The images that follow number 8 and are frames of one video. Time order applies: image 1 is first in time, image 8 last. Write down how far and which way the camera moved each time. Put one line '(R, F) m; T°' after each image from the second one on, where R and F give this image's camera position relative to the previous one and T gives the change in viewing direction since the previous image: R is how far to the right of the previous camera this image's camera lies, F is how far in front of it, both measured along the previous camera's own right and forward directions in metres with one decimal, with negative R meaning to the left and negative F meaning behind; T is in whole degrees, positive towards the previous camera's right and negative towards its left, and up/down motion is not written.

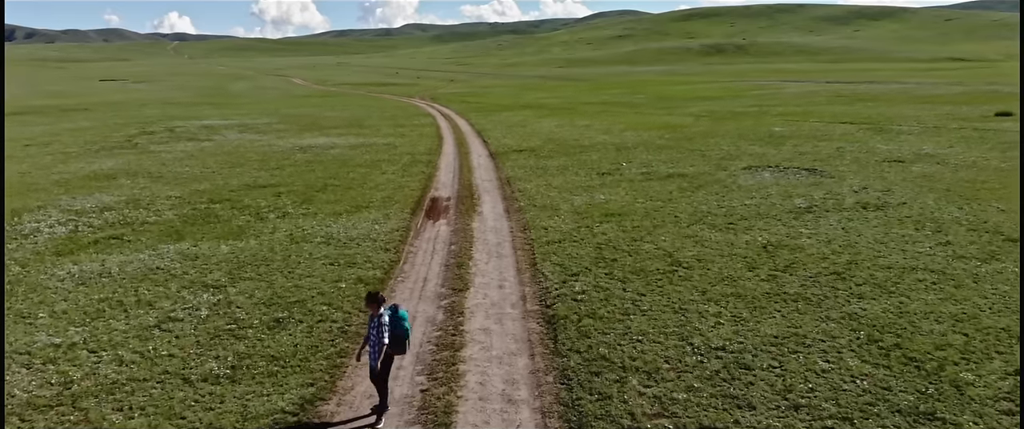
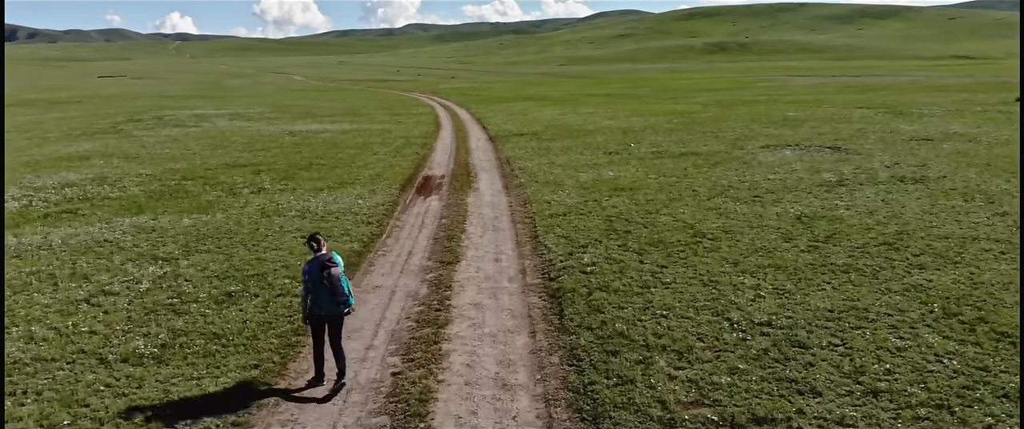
(+0.2, +3.7) m; 0°
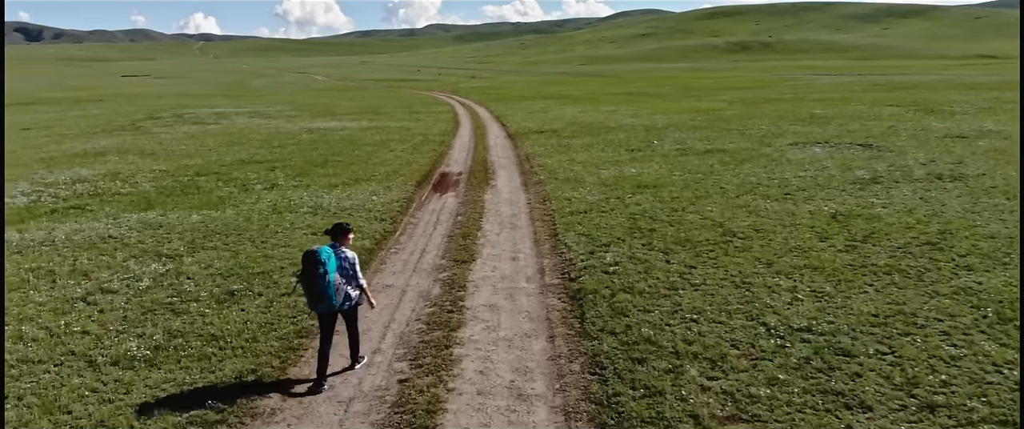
(0.0, +1.2) m; -2°
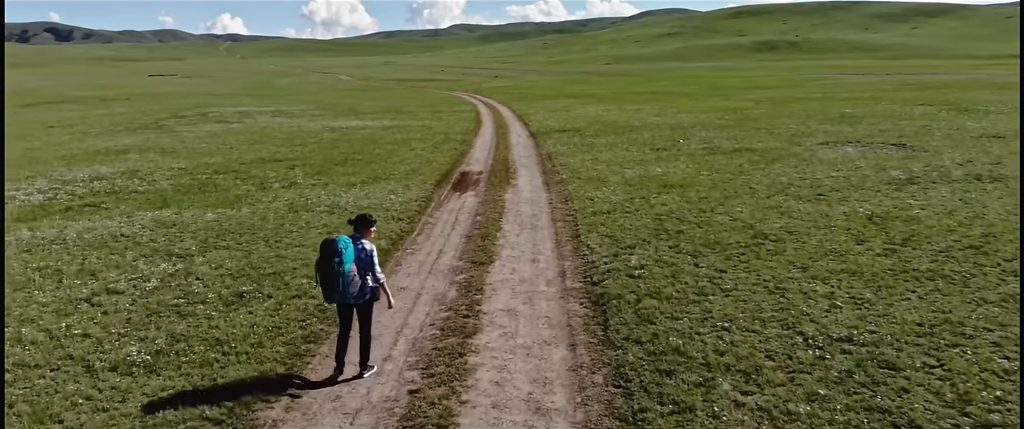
(+0.1, +0.9) m; -2°
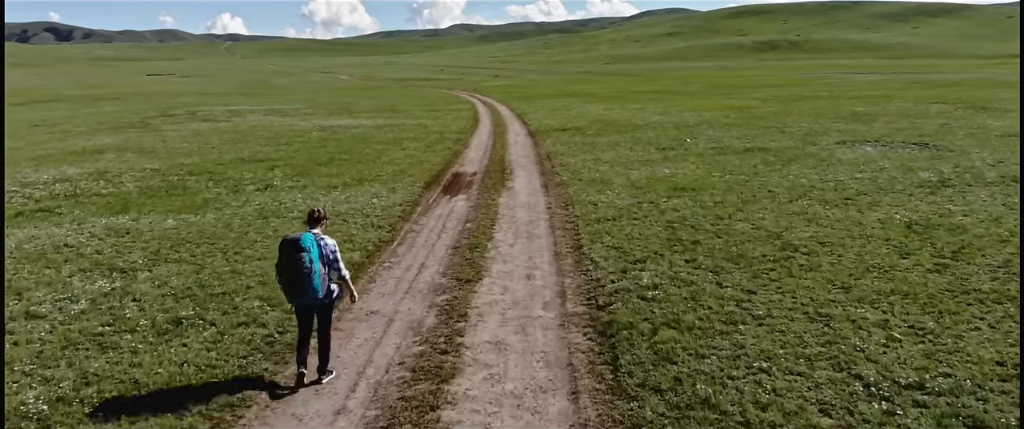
(+0.2, +2.9) m; 0°
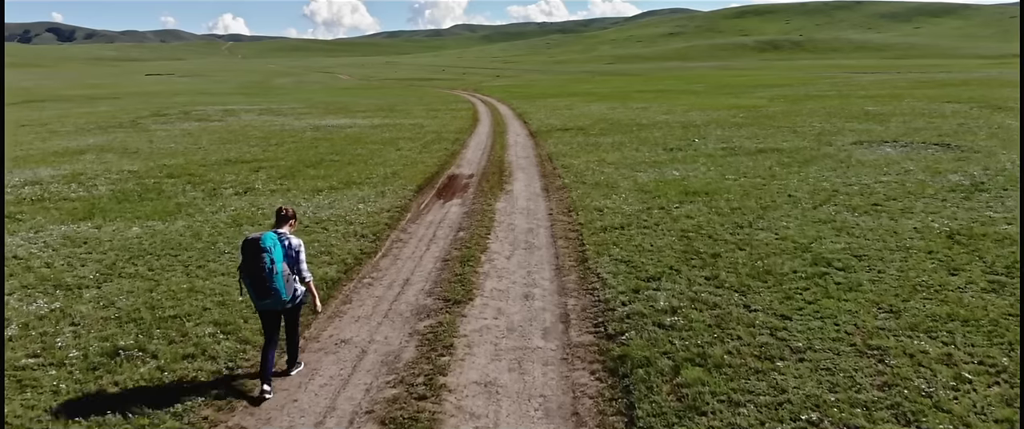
(+0.1, +2.2) m; 0°
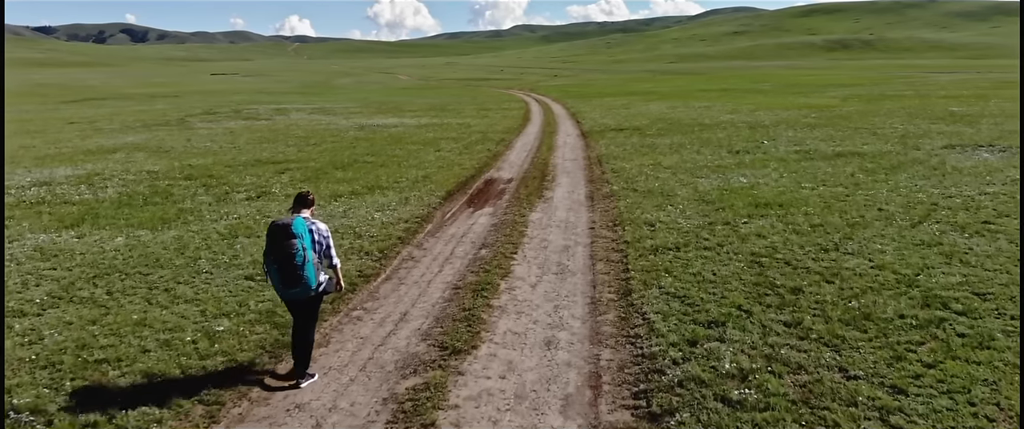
(+0.7, +3.6) m; -5°
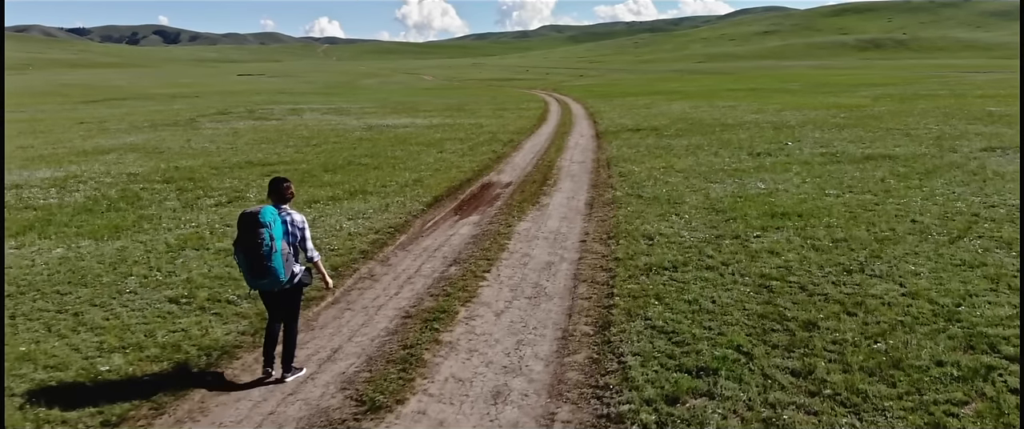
(+1.3, +2.3) m; -2°
